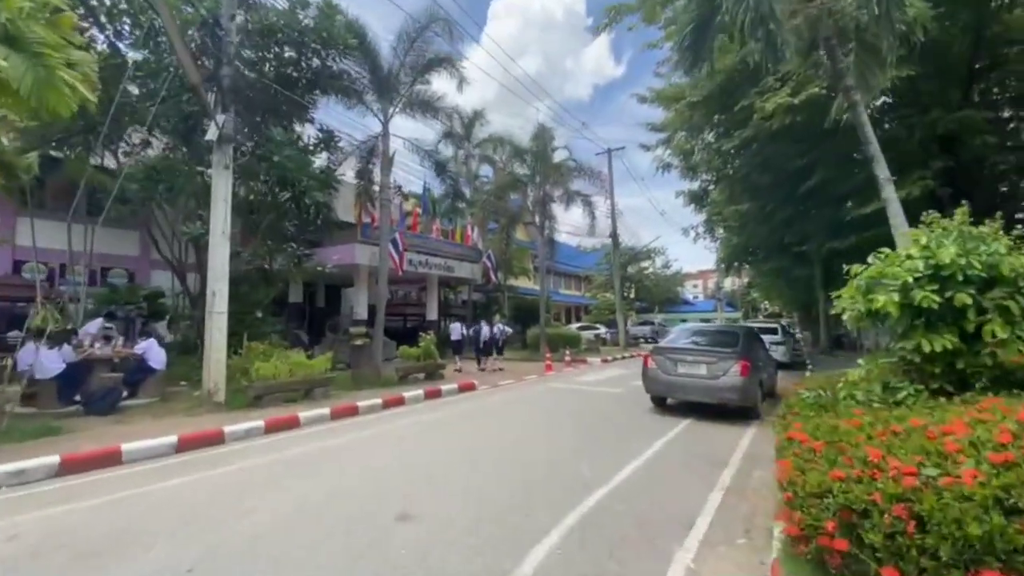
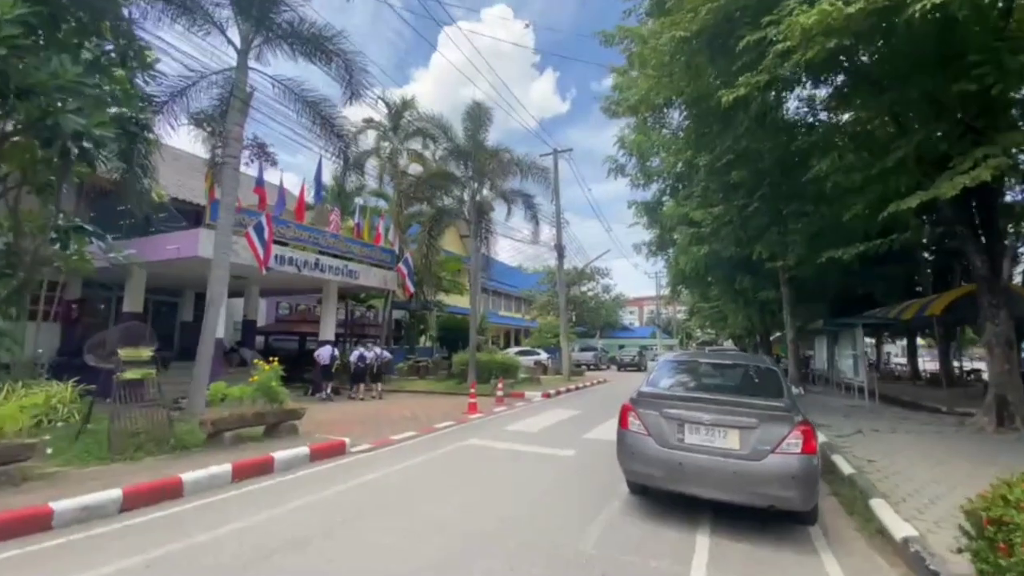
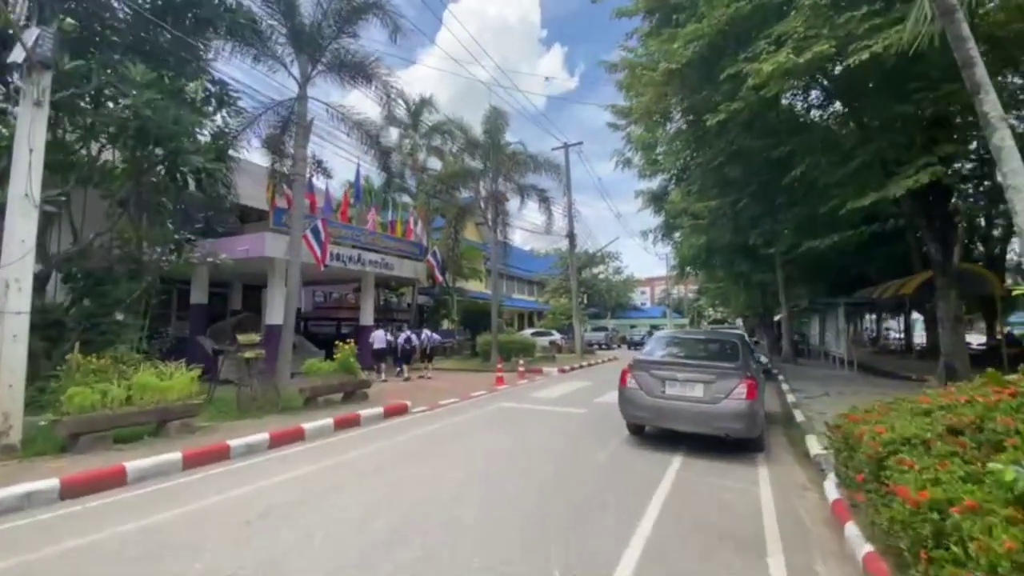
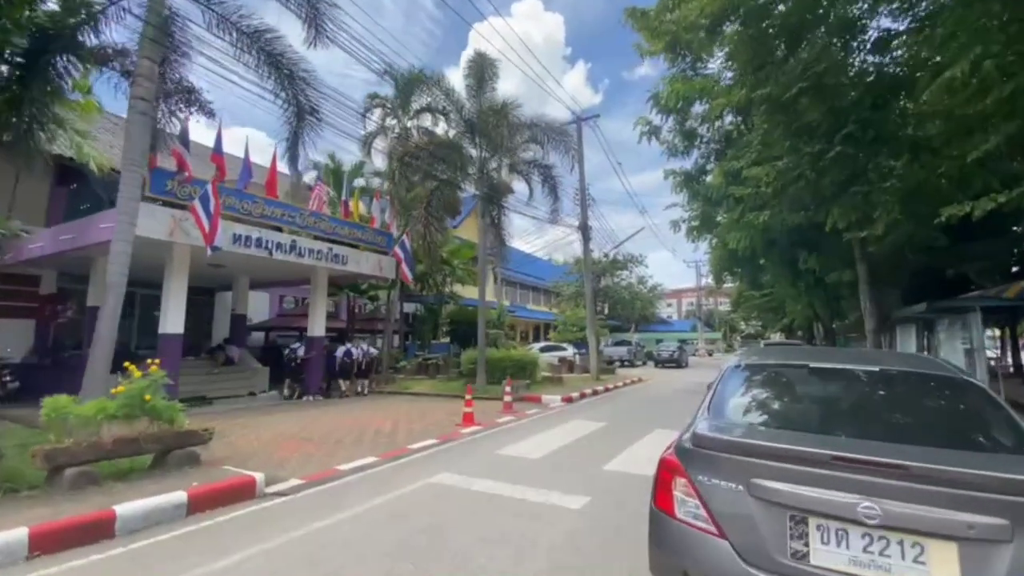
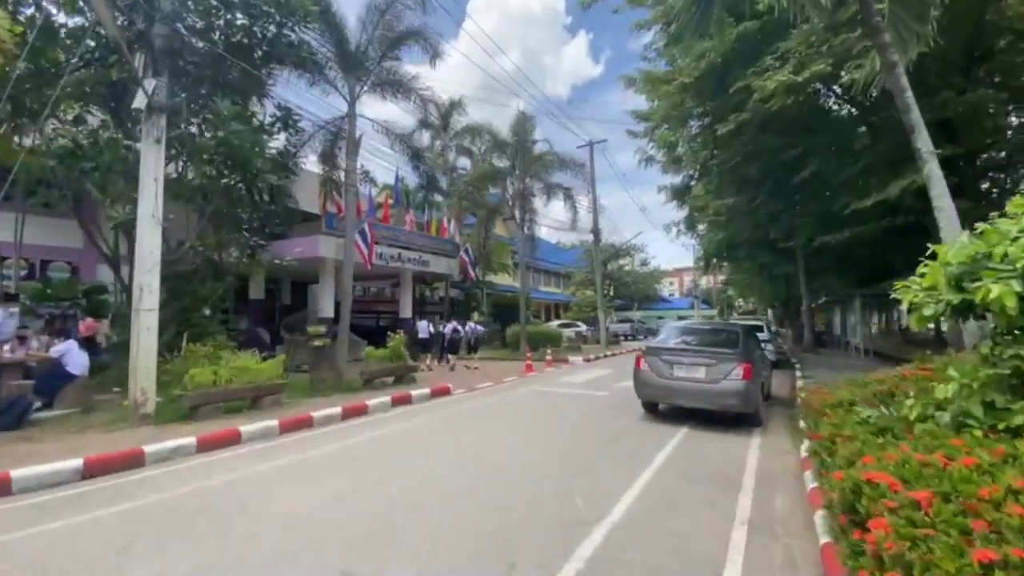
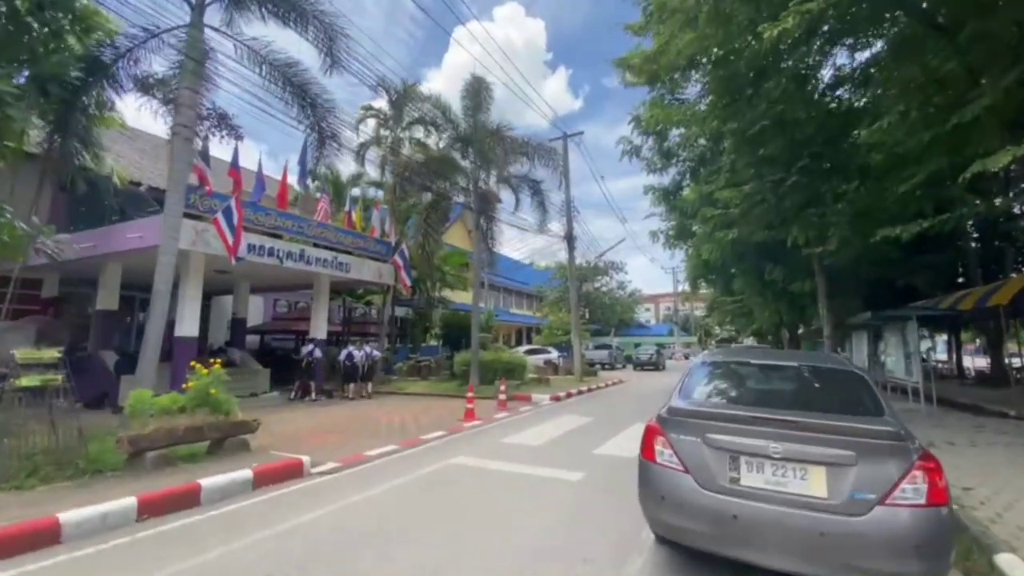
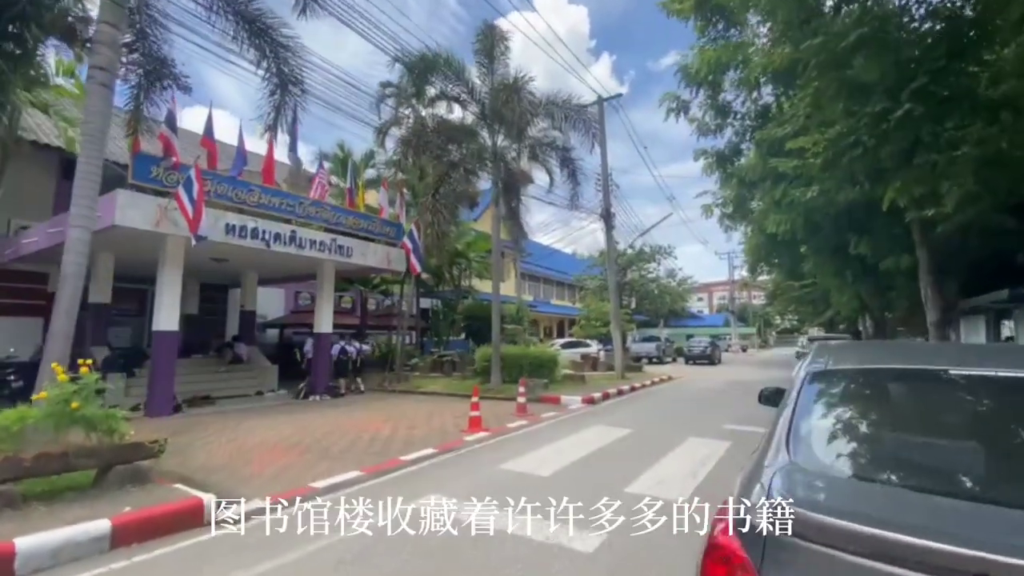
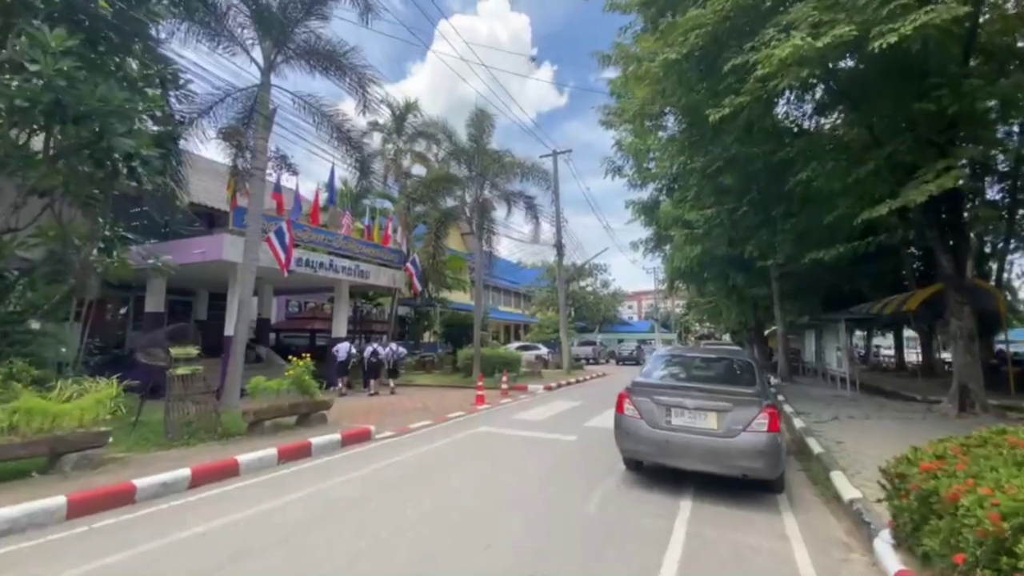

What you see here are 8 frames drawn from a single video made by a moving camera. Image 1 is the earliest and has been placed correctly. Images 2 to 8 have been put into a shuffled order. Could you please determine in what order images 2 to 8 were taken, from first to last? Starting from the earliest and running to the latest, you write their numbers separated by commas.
5, 3, 8, 2, 6, 4, 7
